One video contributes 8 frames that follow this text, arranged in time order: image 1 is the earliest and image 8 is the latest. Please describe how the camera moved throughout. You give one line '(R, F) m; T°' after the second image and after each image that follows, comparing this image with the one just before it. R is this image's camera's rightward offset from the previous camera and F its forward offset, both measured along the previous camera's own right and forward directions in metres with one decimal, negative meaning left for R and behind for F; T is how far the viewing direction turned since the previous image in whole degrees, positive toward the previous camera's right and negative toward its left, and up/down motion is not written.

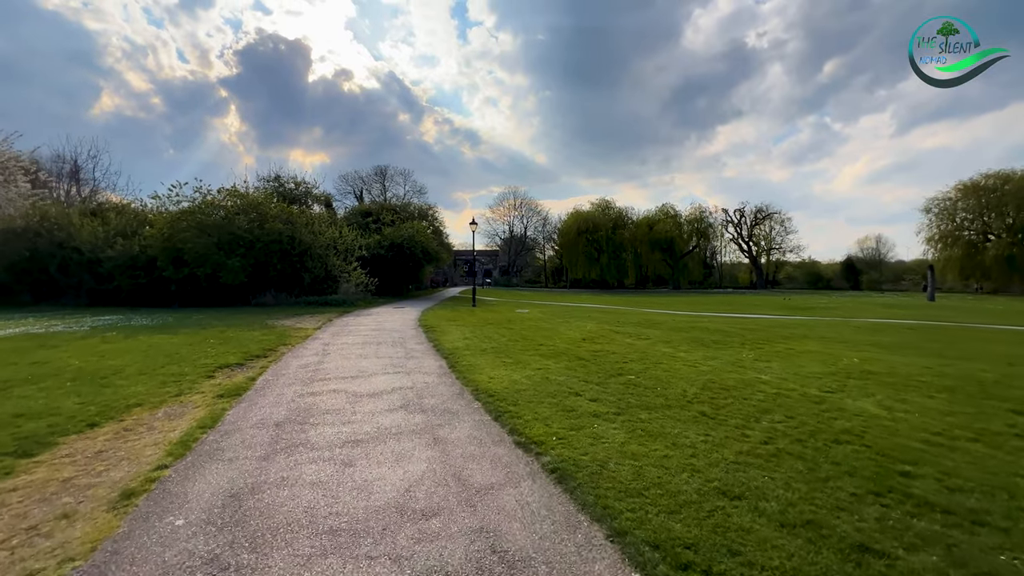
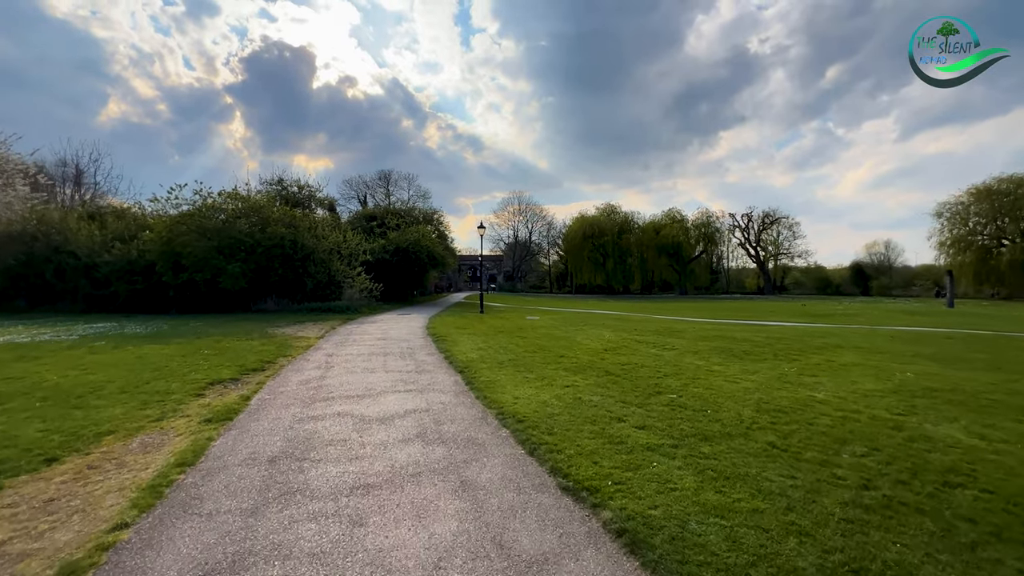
(-0.4, +0.9) m; 0°
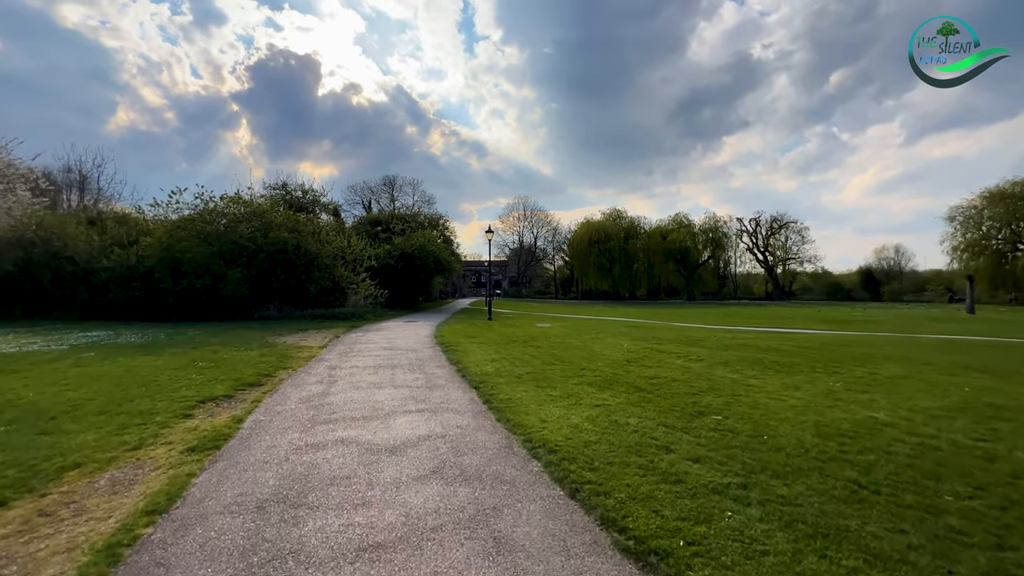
(-0.3, +0.8) m; 0°
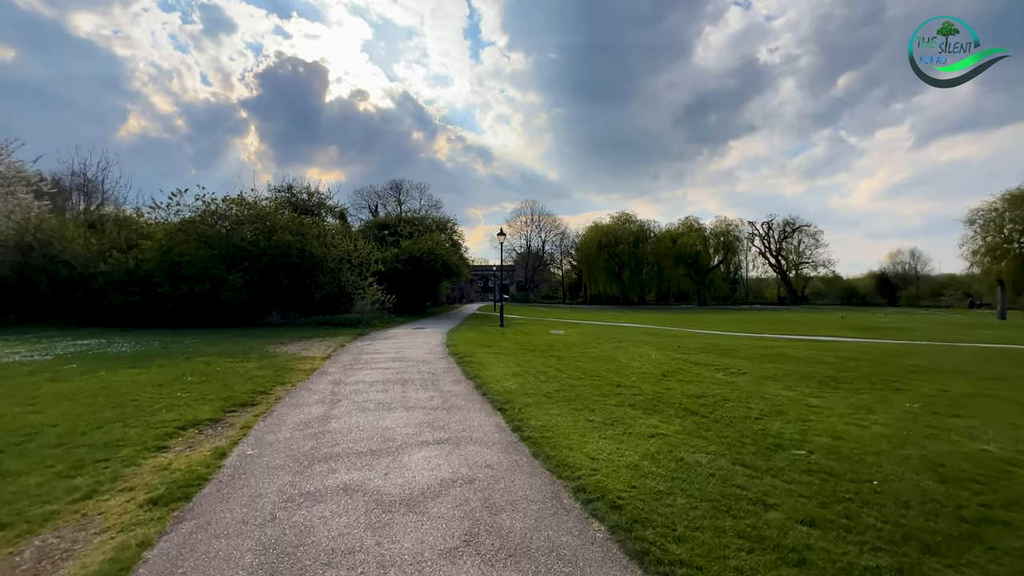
(-0.4, +1.1) m; -1°
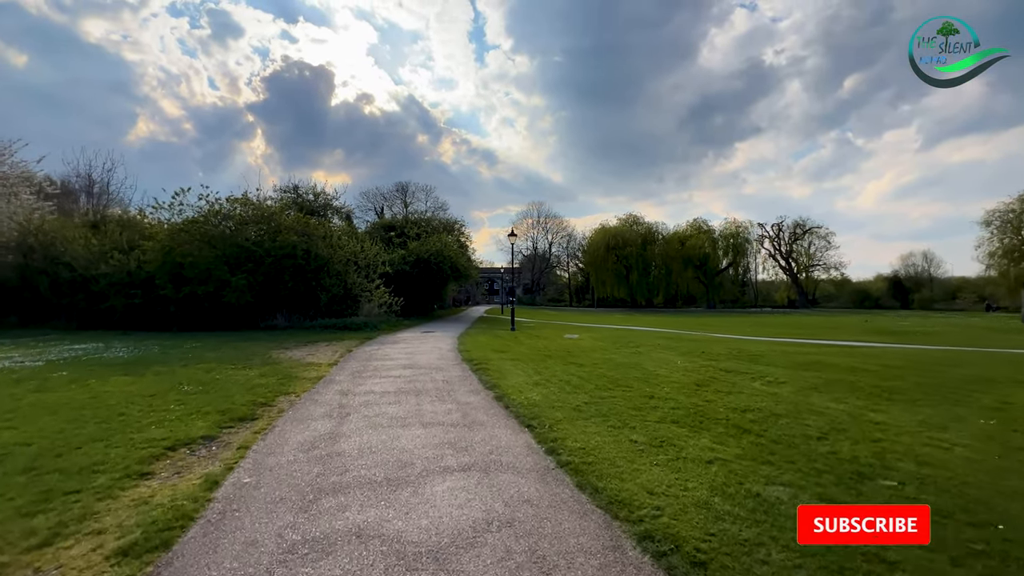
(-0.4, +0.8) m; -1°
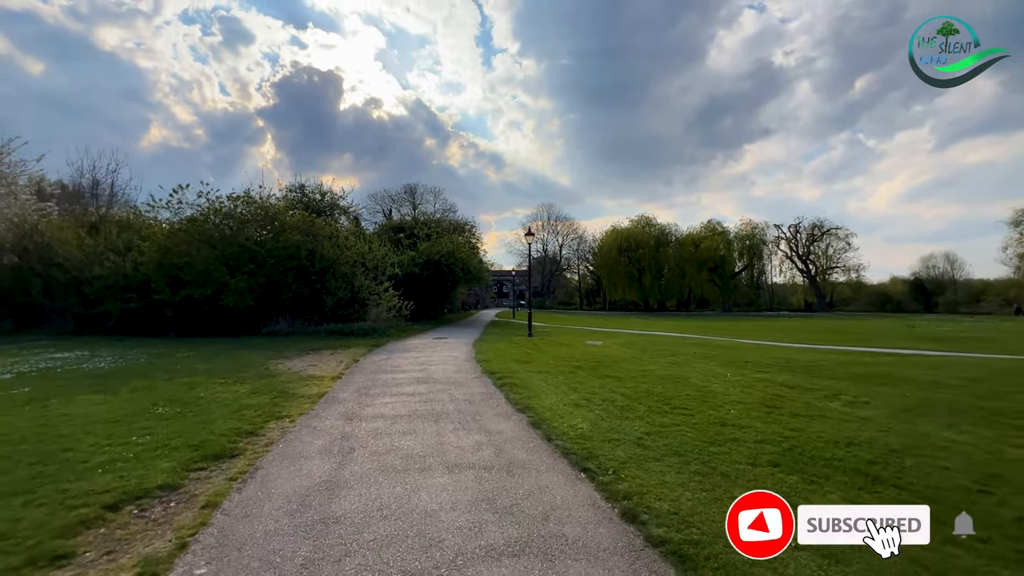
(-0.5, +1.5) m; -1°
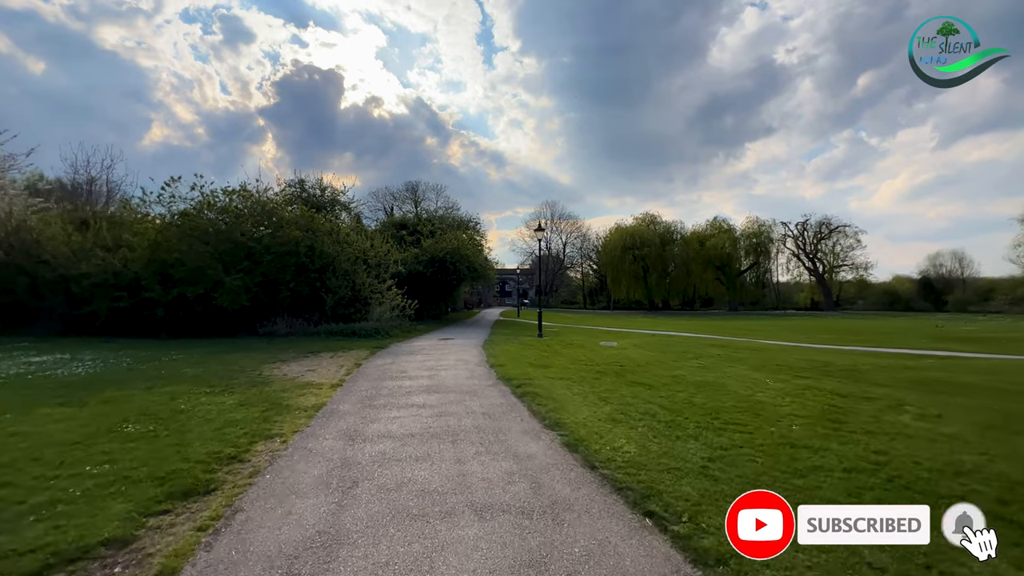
(-0.4, +1.1) m; 0°
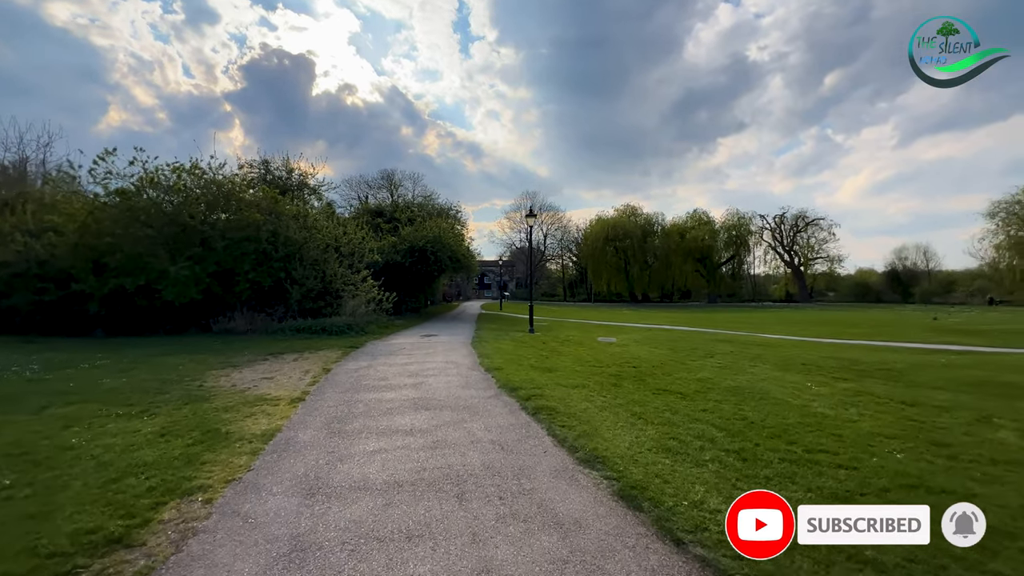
(-0.5, +1.8) m; +3°
